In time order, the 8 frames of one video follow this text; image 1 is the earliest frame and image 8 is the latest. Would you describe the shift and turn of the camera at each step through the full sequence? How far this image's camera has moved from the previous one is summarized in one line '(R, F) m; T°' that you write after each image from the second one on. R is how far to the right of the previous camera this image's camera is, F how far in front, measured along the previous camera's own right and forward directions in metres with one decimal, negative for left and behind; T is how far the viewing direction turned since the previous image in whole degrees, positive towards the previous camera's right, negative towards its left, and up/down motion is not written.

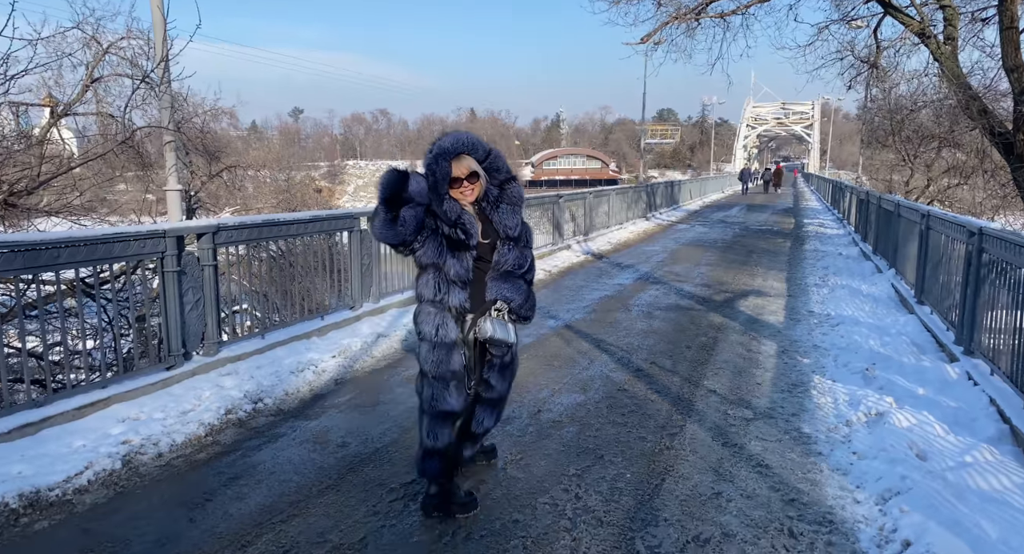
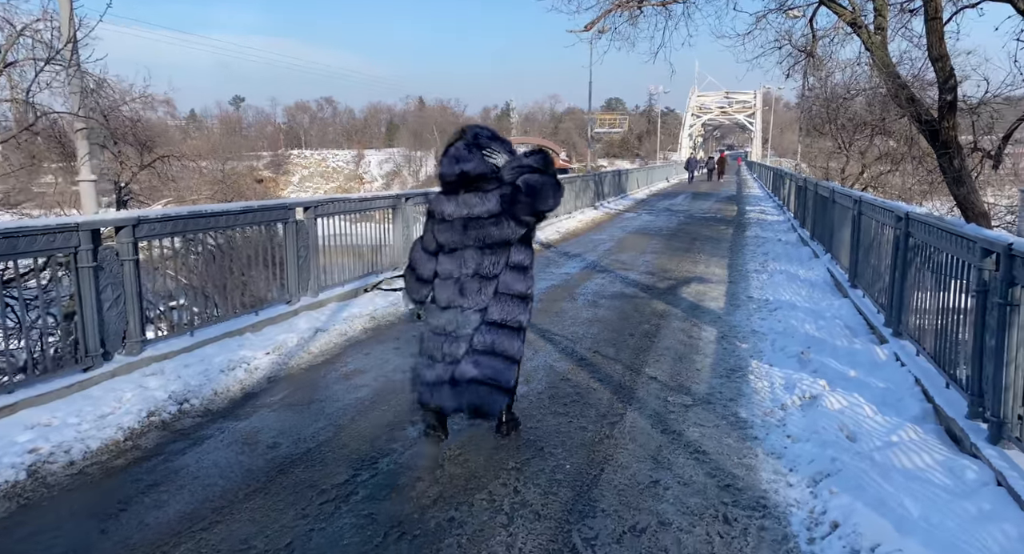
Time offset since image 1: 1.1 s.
(+0.1, +0.1) m; +4°
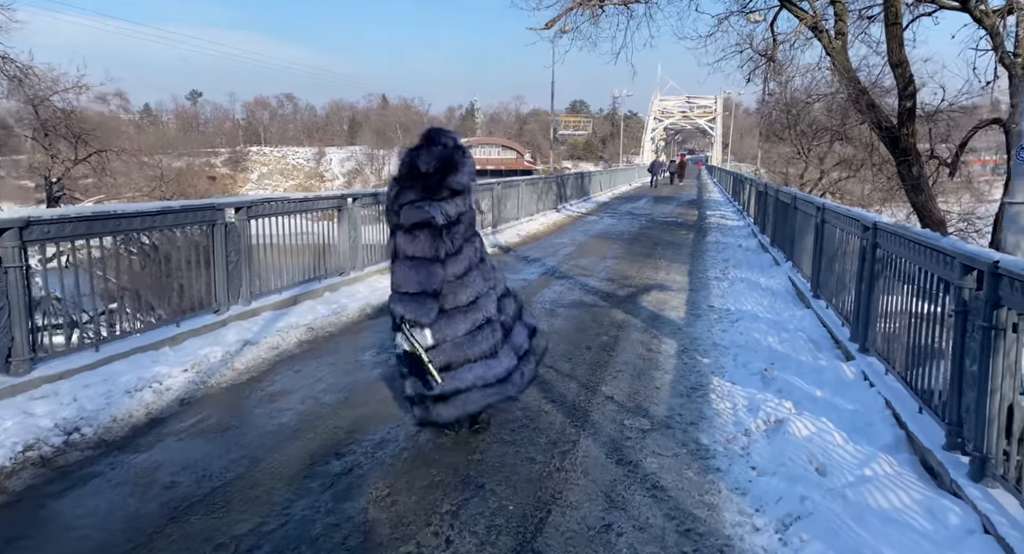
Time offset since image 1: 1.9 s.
(+0.1, +0.4) m; +3°
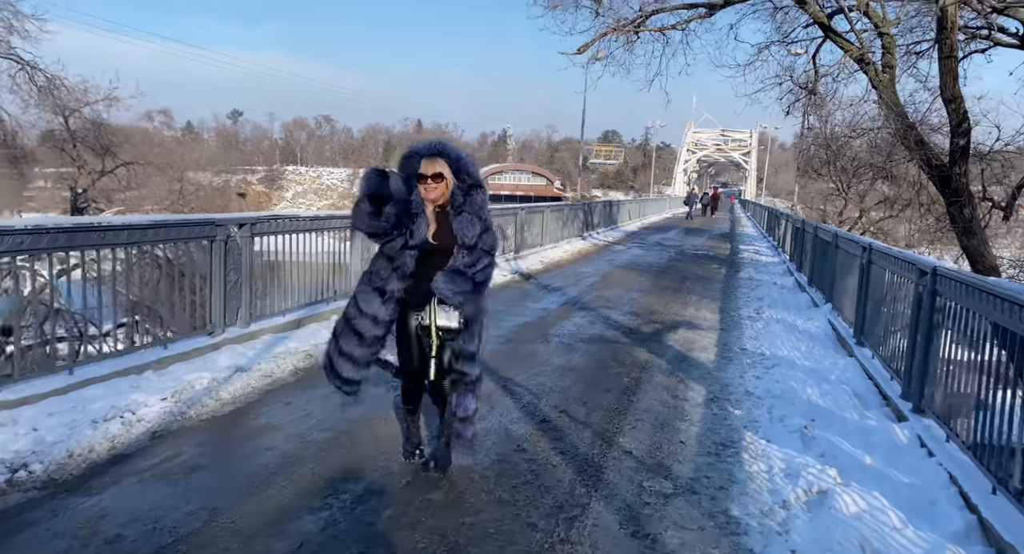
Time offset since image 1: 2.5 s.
(+0.1, +0.5) m; -2°
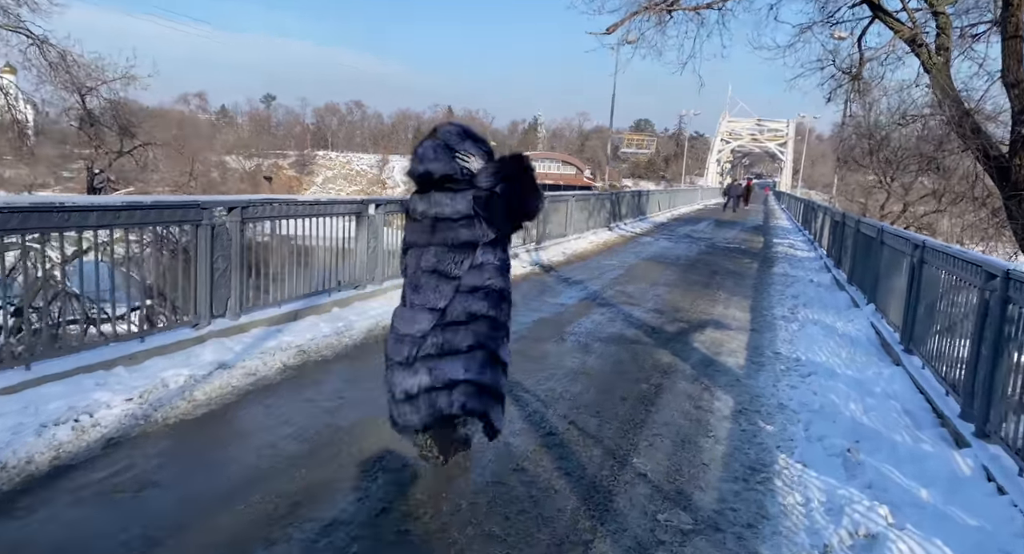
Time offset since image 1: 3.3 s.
(+0.1, +0.5) m; -2°
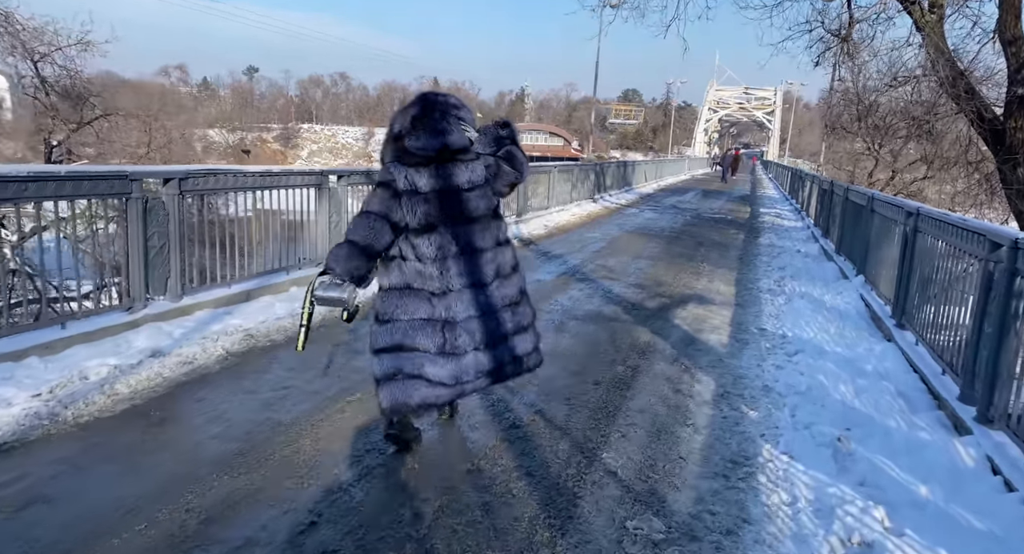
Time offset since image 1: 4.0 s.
(+0.2, +0.5) m; +1°
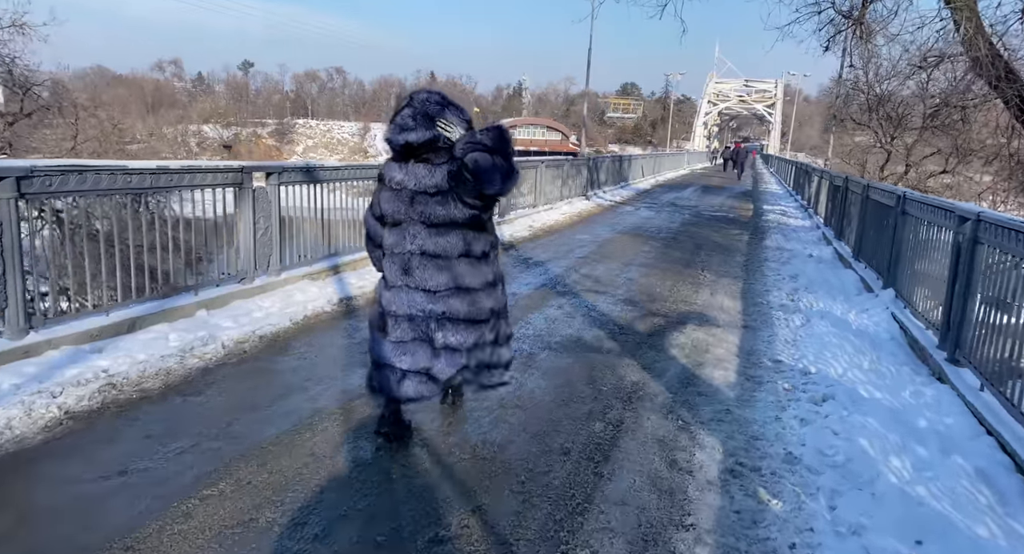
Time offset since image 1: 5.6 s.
(+0.3, +1.3) m; 0°
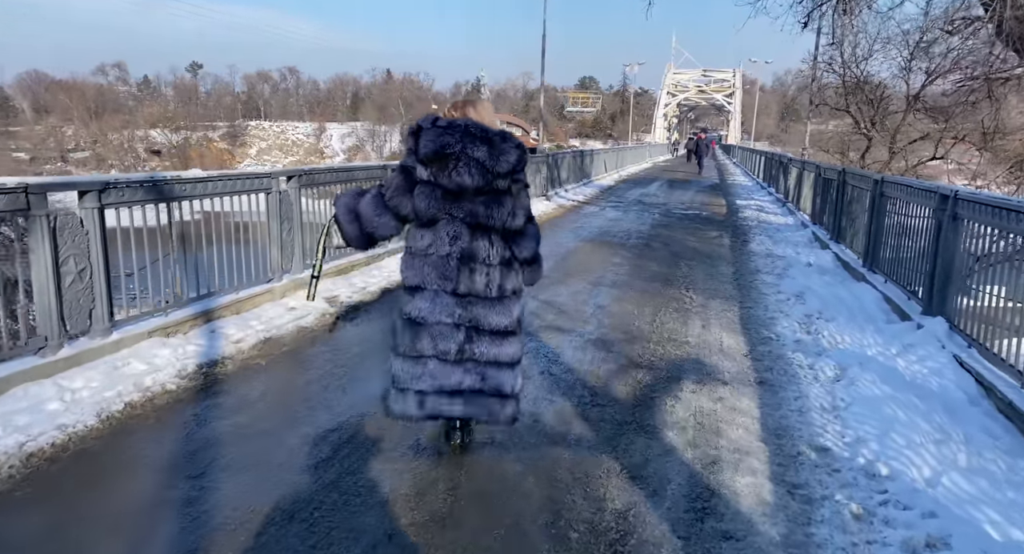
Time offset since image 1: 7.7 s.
(+0.3, +1.8) m; +3°
